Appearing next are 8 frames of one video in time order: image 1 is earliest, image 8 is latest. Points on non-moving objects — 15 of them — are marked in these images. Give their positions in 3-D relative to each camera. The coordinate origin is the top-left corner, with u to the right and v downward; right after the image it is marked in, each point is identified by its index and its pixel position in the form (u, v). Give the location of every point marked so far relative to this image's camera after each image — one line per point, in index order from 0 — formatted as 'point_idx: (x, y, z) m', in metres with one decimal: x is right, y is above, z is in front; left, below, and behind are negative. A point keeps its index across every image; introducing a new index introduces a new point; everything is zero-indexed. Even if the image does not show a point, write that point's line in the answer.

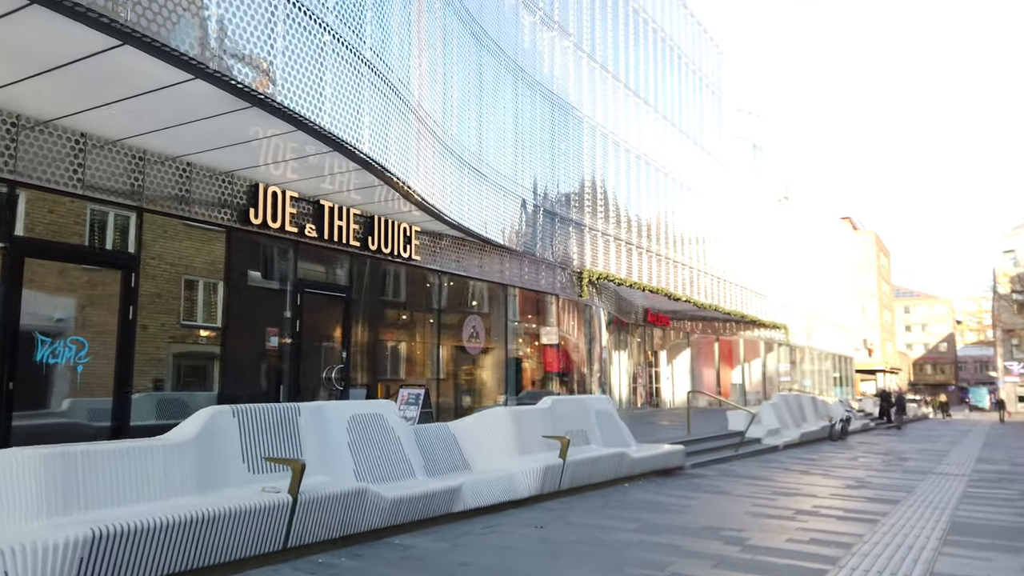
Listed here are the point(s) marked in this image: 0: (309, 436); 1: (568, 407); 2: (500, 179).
0: (-1.7, -1.2, +6.3) m
1: (+0.8, -1.6, +10.3) m
2: (-0.3, +2.5, +17.0) m
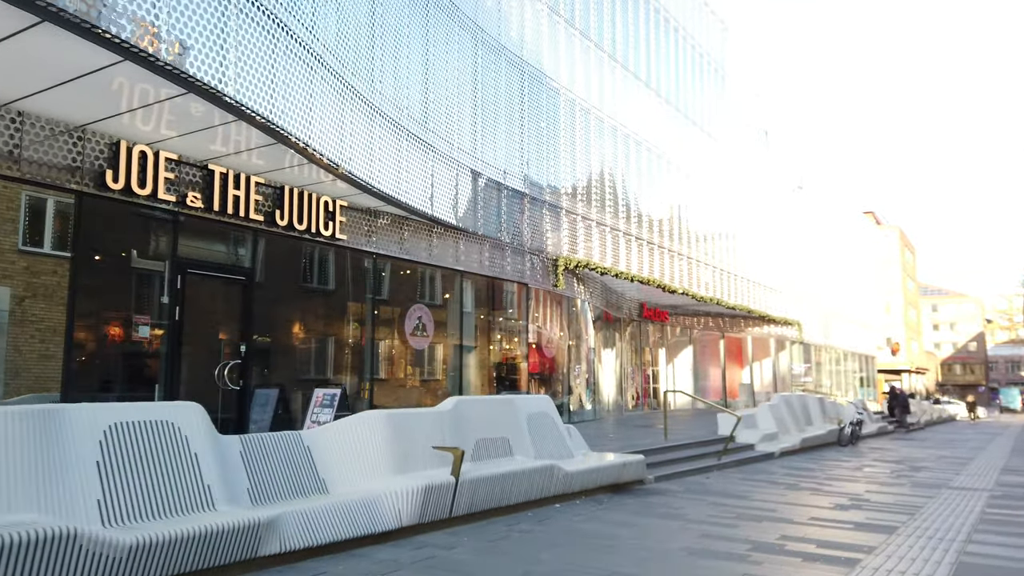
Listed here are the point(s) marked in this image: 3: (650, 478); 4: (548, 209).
0: (-2.9, -1.0, +4.4) m
1: (-0.3, -1.4, +8.3) m
2: (-1.2, +2.8, +15.1) m
3: (+2.0, -2.7, +10.7) m
4: (+0.9, +2.0, +19.0) m
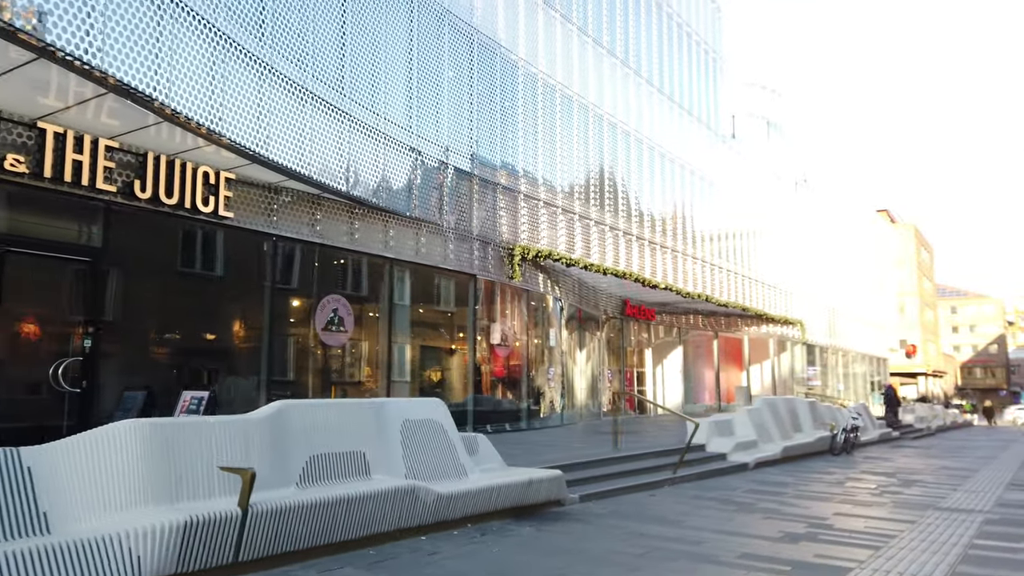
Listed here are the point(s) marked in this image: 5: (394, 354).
0: (-4.3, -0.7, +2.7) m
1: (-1.6, -1.1, +6.6) m
2: (-2.3, +3.0, +13.4) m
3: (+0.7, -2.5, +8.9) m
4: (-0.2, +2.2, +17.2) m
5: (-2.3, -1.2, +14.1) m
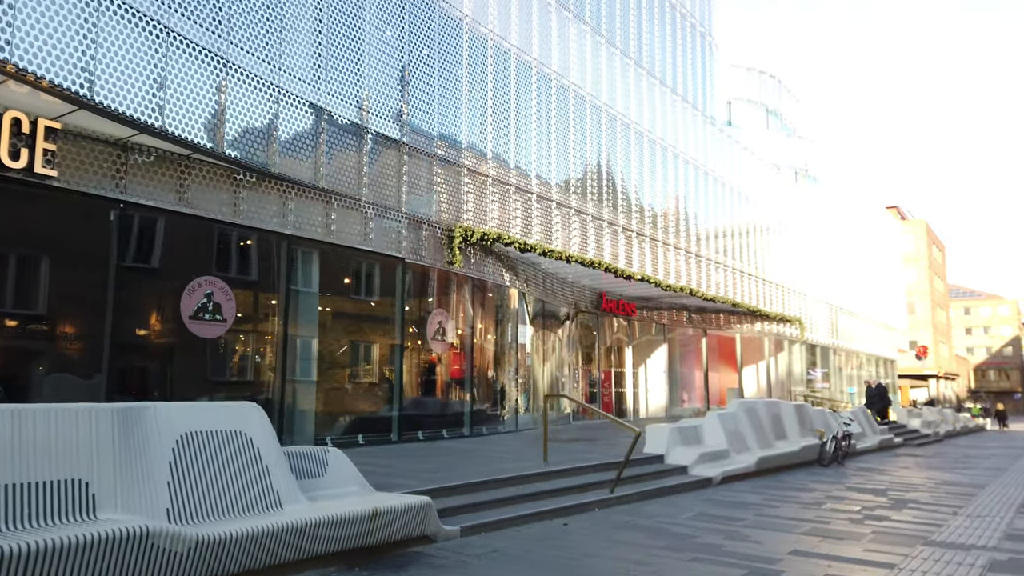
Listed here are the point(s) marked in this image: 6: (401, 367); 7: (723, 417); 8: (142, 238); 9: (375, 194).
0: (-5.7, -0.4, +0.7) m
1: (-3.0, -0.9, +4.6) m
2: (-3.6, +3.3, +11.4) m
3: (-0.6, -2.2, +6.8) m
4: (-1.4, +2.5, +15.2) m
5: (-3.5, -1.0, +12.1) m
6: (-2.1, -1.5, +14.2) m
7: (+4.1, -2.5, +14.6) m
8: (-5.2, +0.7, +9.8) m
9: (-2.4, +1.7, +13.4) m
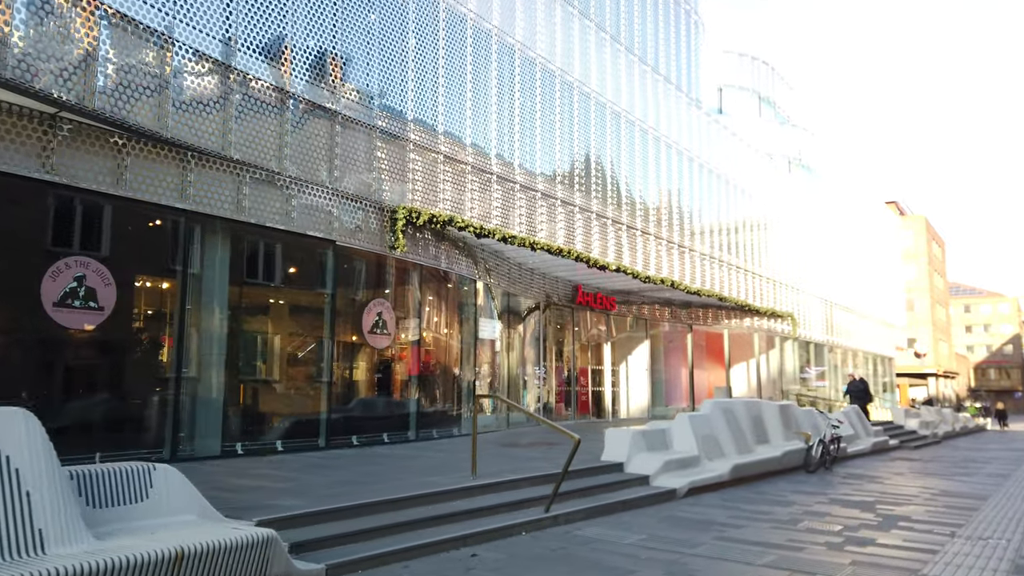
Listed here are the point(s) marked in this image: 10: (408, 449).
0: (-6.6, -0.2, -0.8) m
1: (-3.9, -0.7, +3.1) m
2: (-4.5, +3.5, +9.9) m
3: (-1.5, -2.0, +5.3) m
4: (-2.3, +2.7, +13.7) m
5: (-4.4, -0.7, +10.6) m
6: (-3.0, -1.3, +12.7) m
7: (+3.2, -2.3, +13.1) m
8: (-6.1, +0.9, +8.3) m
9: (-3.4, +1.9, +11.9) m
10: (-1.7, -2.7, +12.4) m
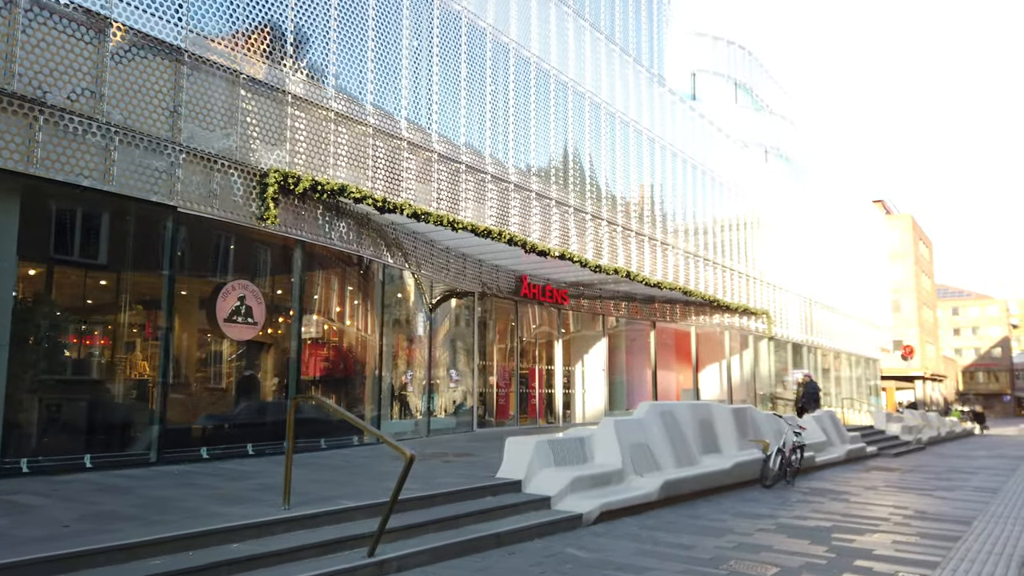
0: (-8.0, +0.1, -3.1) m
1: (-5.4, -0.3, +0.8) m
2: (-6.1, +3.8, +7.6) m
3: (-3.0, -1.7, +3.1) m
4: (-3.9, +3.0, +11.4) m
5: (-6.0, -0.4, +8.3) m
6: (-4.6, -1.0, +10.4) m
7: (+1.6, -2.0, +10.8) m
8: (-7.6, +1.2, +6.0) m
9: (-4.9, +2.2, +9.6) m
10: (-3.3, -2.4, +10.2) m
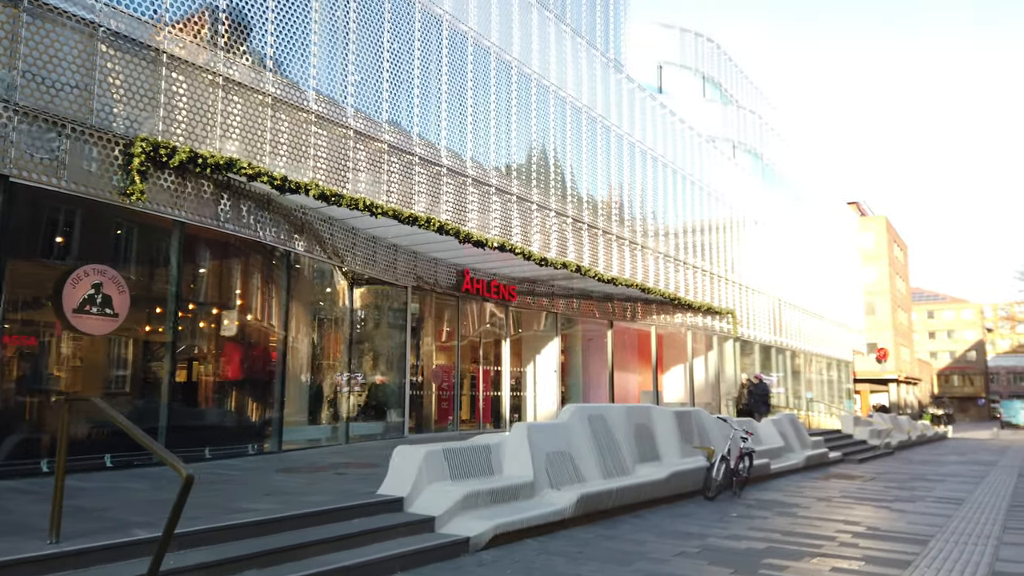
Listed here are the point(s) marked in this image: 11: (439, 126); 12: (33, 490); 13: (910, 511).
0: (-9.0, +0.4, -4.6) m
1: (-6.4, -0.1, -0.7) m
2: (-7.2, +4.0, +6.1) m
3: (-4.1, -1.5, +1.6) m
4: (-5.2, +3.2, +10.0) m
5: (-7.2, -0.2, +6.8) m
6: (-5.9, -0.8, +9.0) m
7: (+0.3, -1.8, +9.5) m
8: (-8.8, +1.5, +4.4) m
9: (-6.2, +2.4, +8.1) m
10: (-4.6, -2.2, +8.7) m
11: (-1.4, +4.5, +17.1) m
12: (-4.9, -2.0, +7.6) m
13: (+5.8, -3.2, +10.8) m
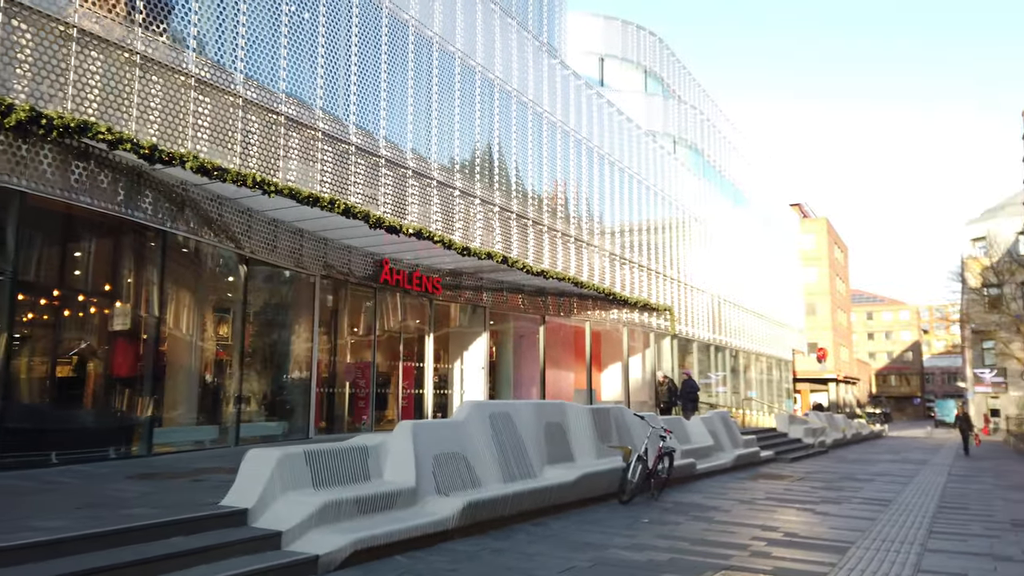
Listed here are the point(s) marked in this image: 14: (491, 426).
0: (-9.4, +0.7, -6.2) m
1: (-7.1, +0.2, -2.2) m
2: (-8.3, +4.3, +4.6) m
3: (-4.9, -1.2, +0.3) m
4: (-6.5, +3.4, +8.6) m
5: (-8.3, +0.1, +5.3) m
6: (-7.1, -0.5, +7.5) m
7: (-1.0, -1.6, +8.4) m
8: (-9.7, +1.7, +2.8) m
9: (-7.4, +2.7, +6.7) m
10: (-5.8, -1.9, +7.3) m
11: (-3.2, +4.7, +15.9) m
12: (-6.0, -1.8, +6.3) m
13: (+4.4, -3.1, +10.1) m
14: (-0.3, -1.7, +9.6) m
